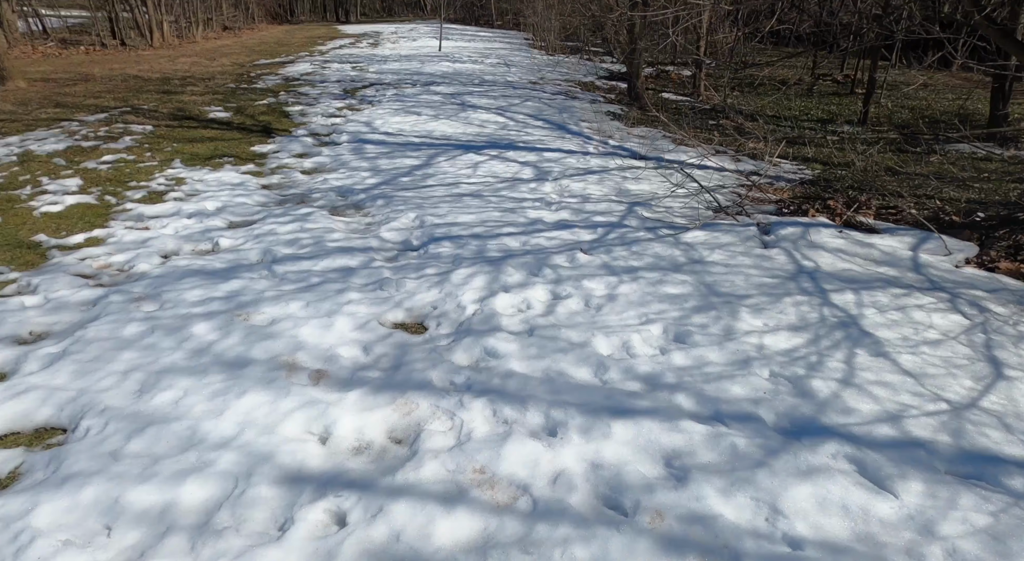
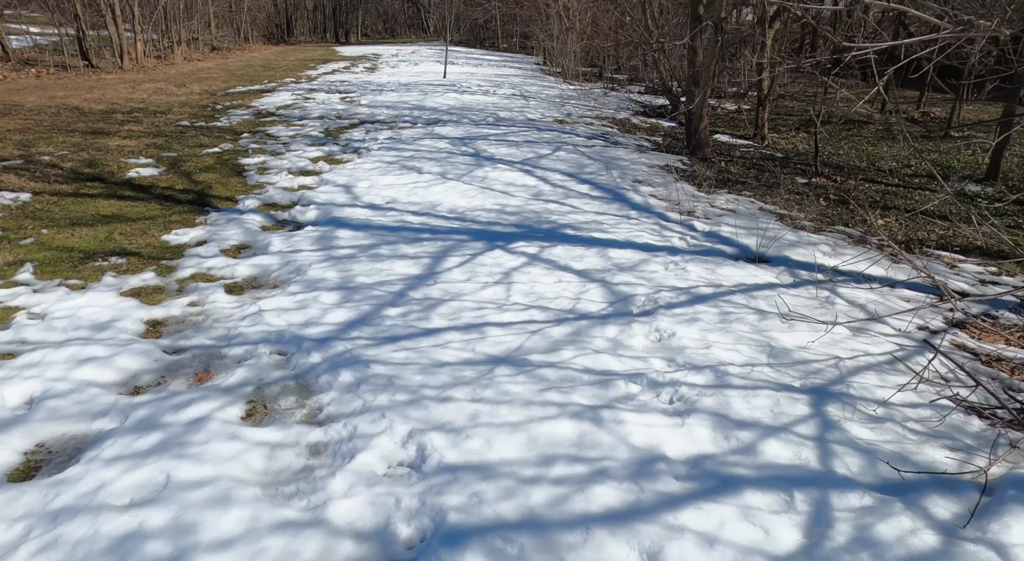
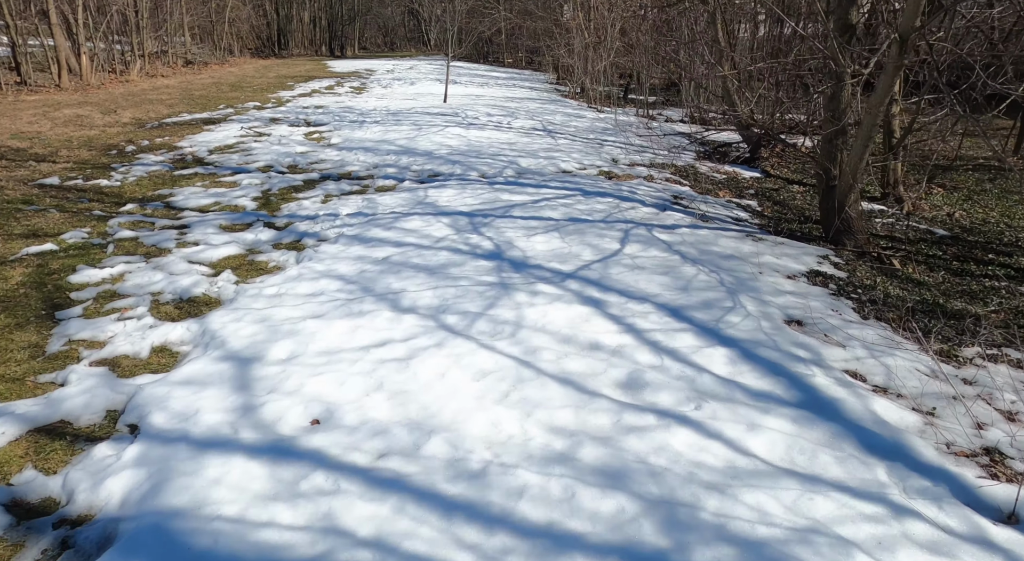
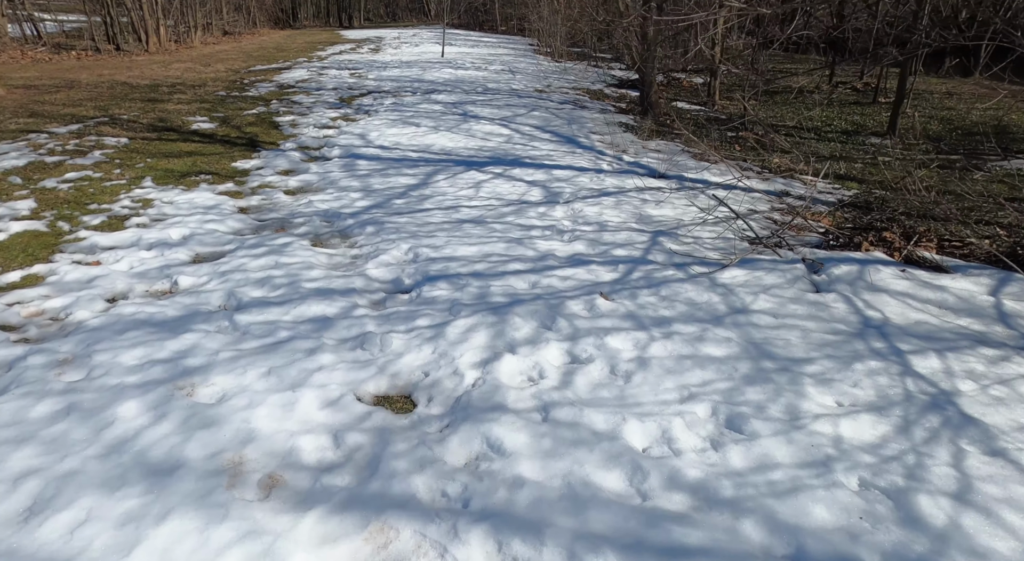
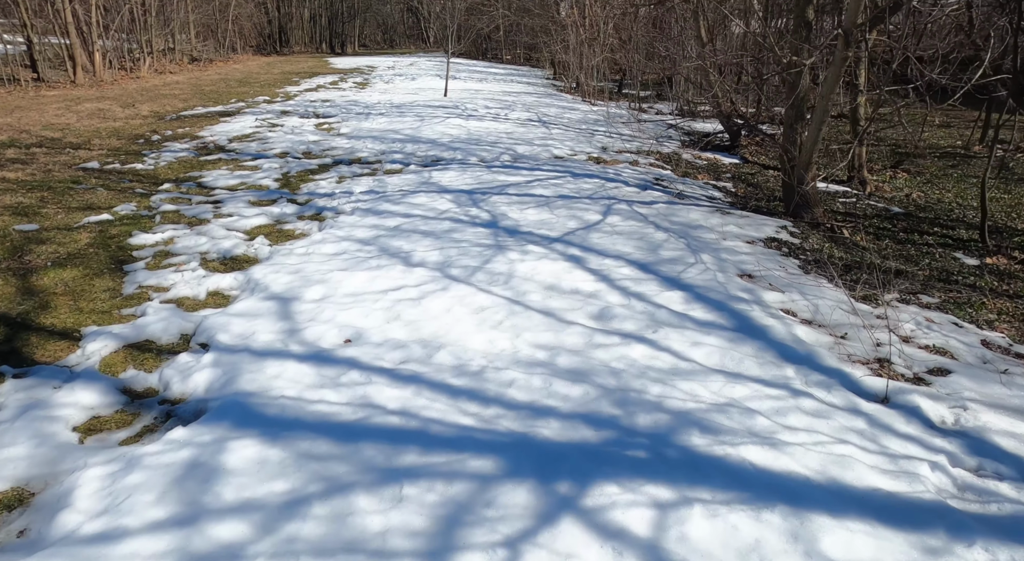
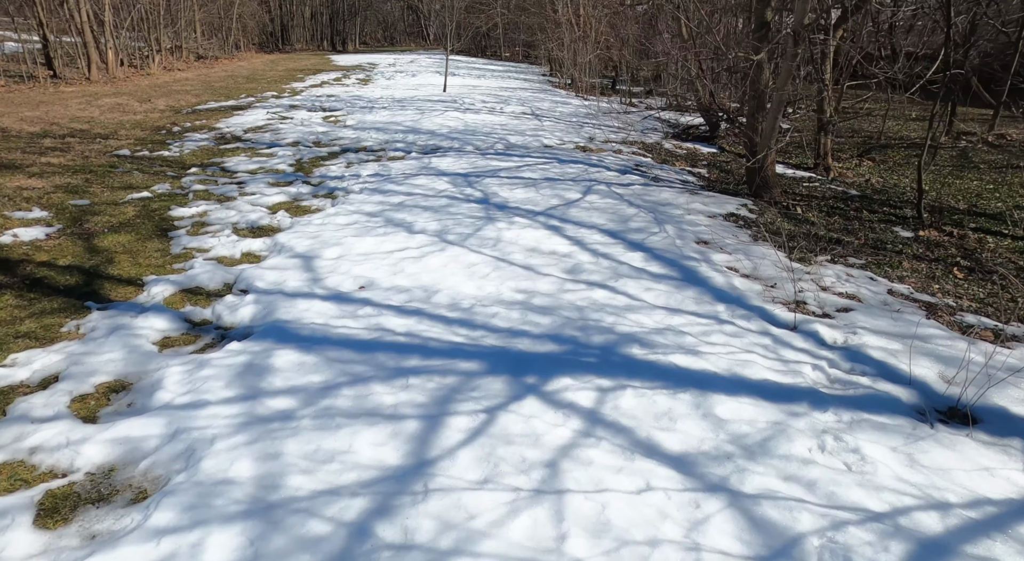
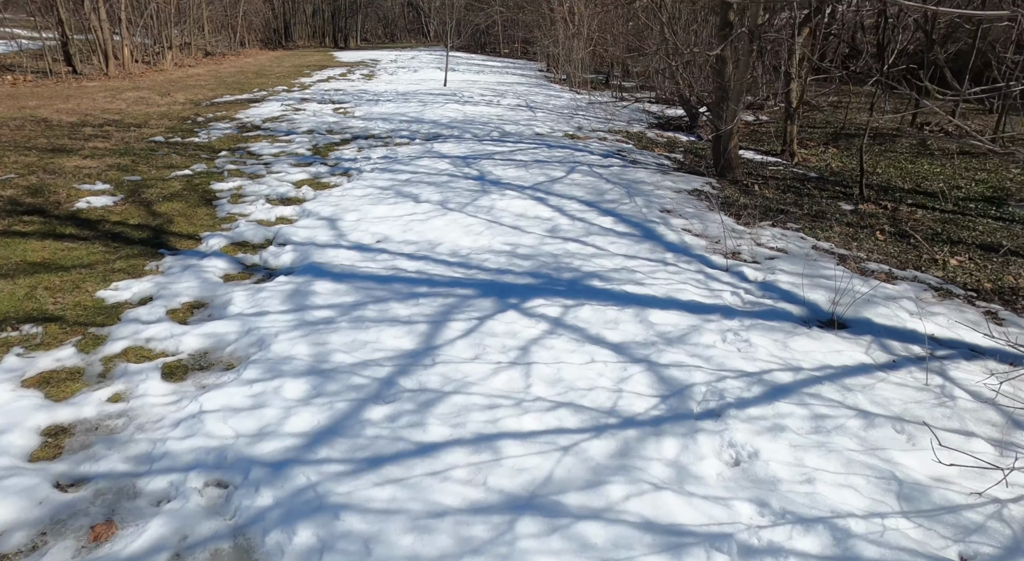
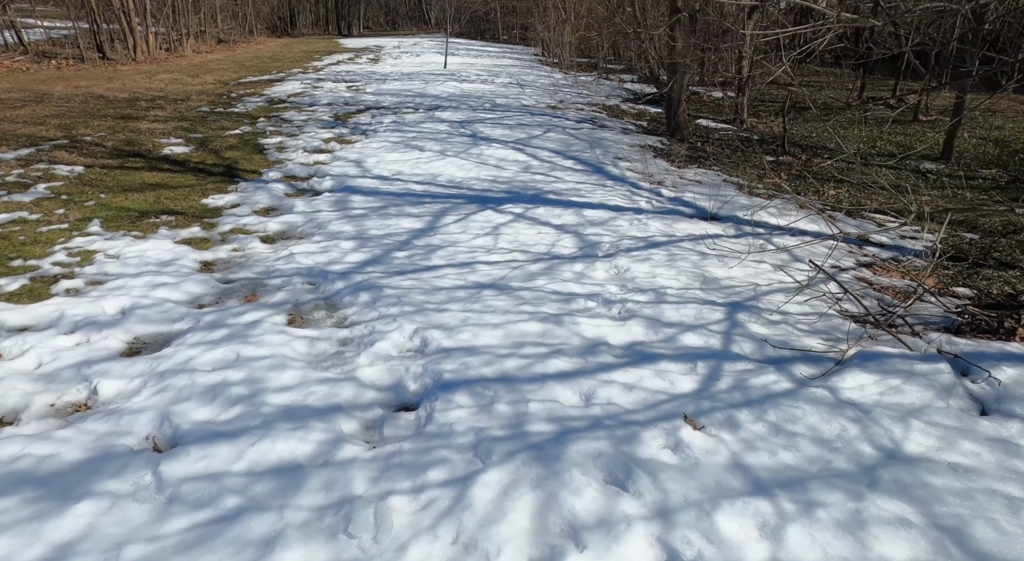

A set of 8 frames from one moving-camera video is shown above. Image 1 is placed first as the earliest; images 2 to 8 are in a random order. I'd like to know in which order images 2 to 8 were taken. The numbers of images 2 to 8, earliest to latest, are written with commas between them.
4, 8, 2, 7, 6, 5, 3
